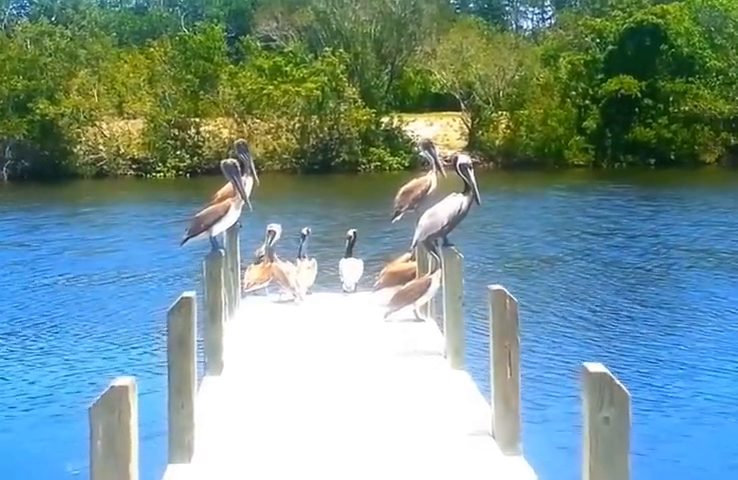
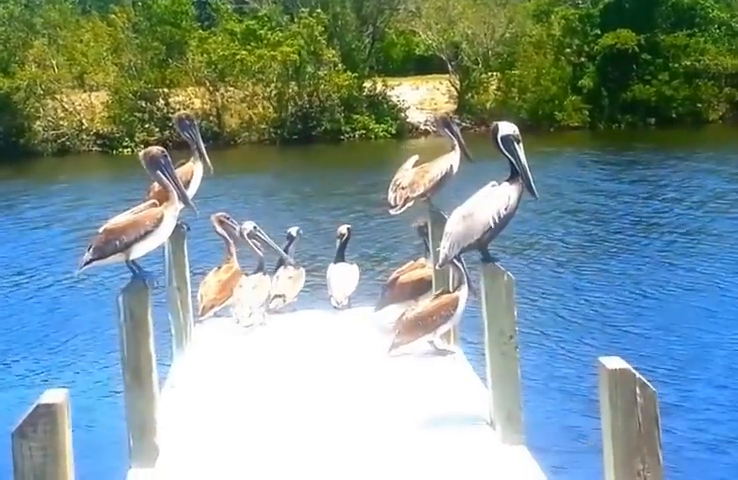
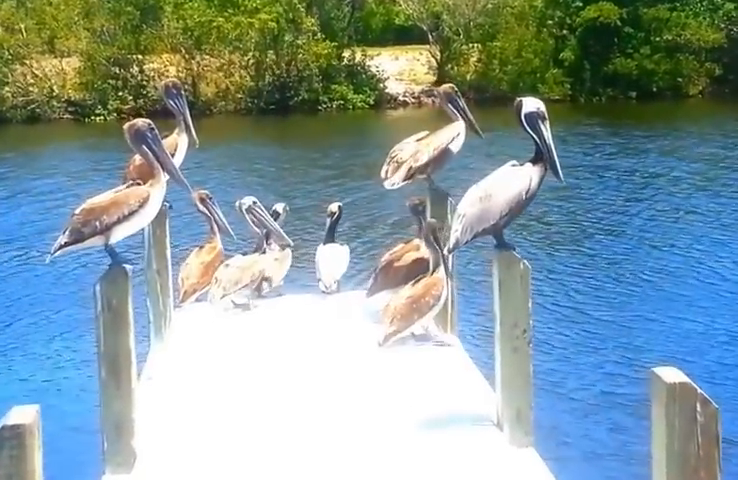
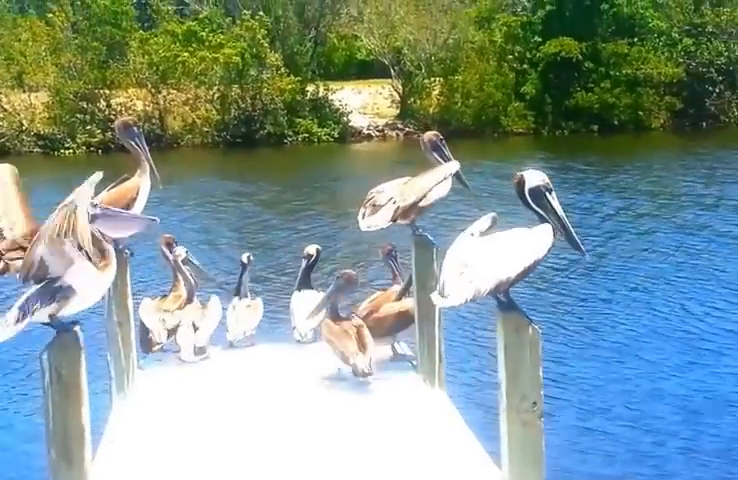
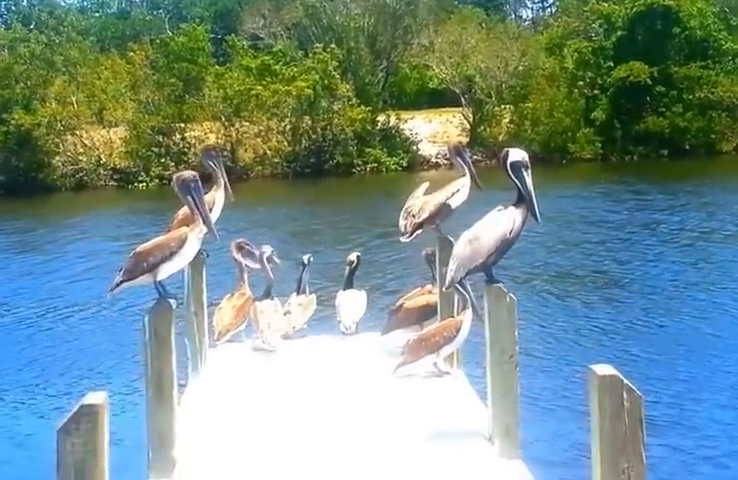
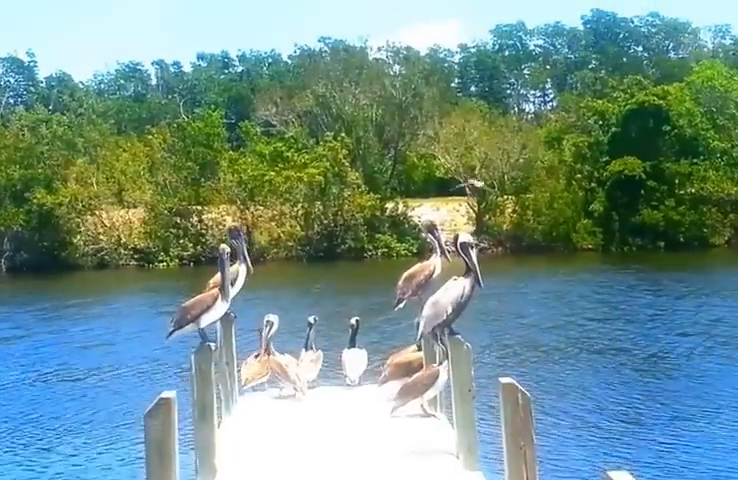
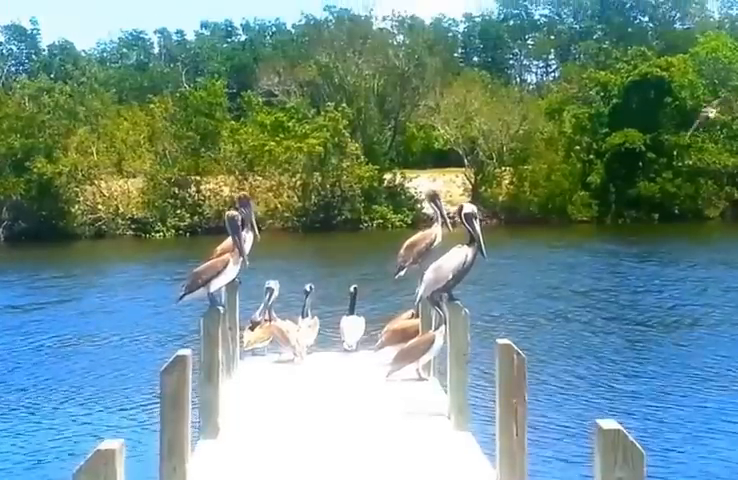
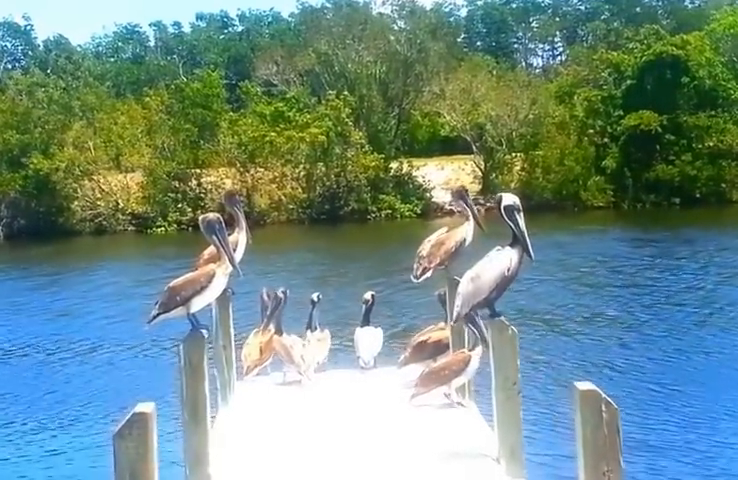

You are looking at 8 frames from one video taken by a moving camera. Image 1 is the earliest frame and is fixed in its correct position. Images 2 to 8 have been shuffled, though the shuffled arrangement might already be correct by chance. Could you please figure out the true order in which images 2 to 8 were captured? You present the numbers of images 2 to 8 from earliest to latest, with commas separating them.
7, 6, 8, 5, 2, 3, 4
